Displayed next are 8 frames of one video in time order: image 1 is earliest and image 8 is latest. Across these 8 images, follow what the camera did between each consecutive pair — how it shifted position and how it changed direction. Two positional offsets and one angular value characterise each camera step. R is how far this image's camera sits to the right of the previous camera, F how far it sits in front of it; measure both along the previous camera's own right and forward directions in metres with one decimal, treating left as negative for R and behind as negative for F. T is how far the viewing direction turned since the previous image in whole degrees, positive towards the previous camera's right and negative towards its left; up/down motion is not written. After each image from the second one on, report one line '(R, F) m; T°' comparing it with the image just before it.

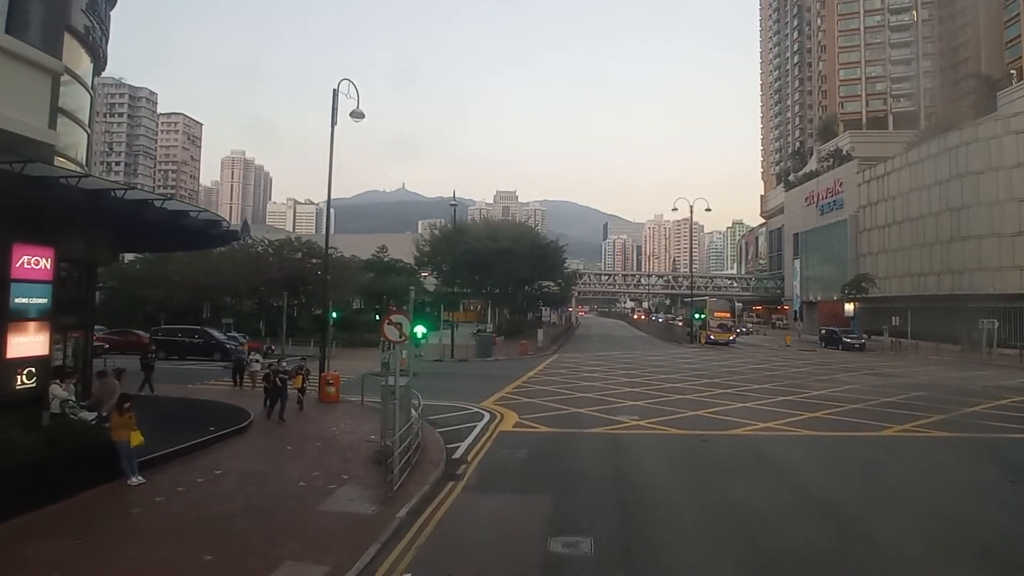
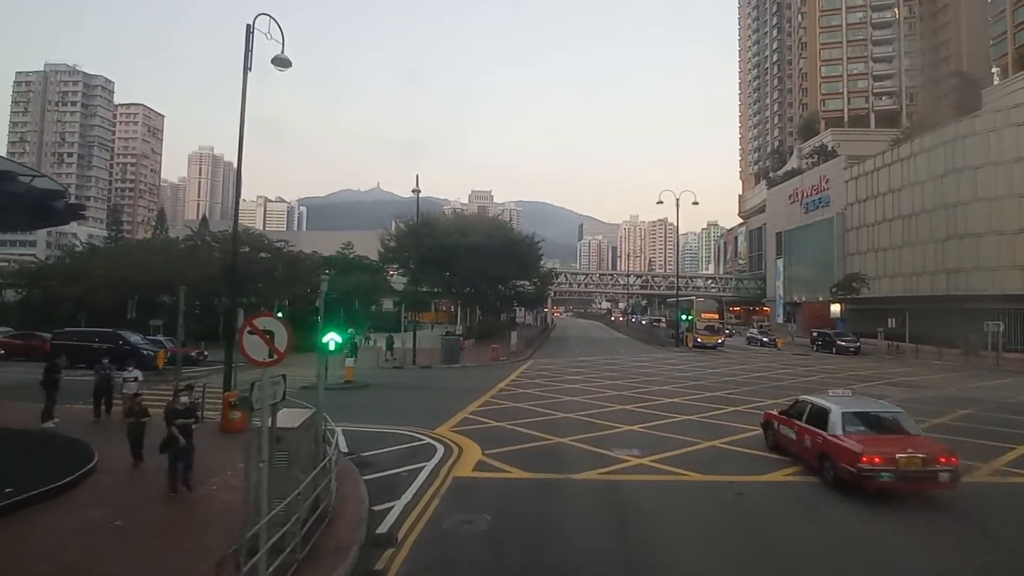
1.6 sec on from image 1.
(+0.3, +4.3) m; +2°
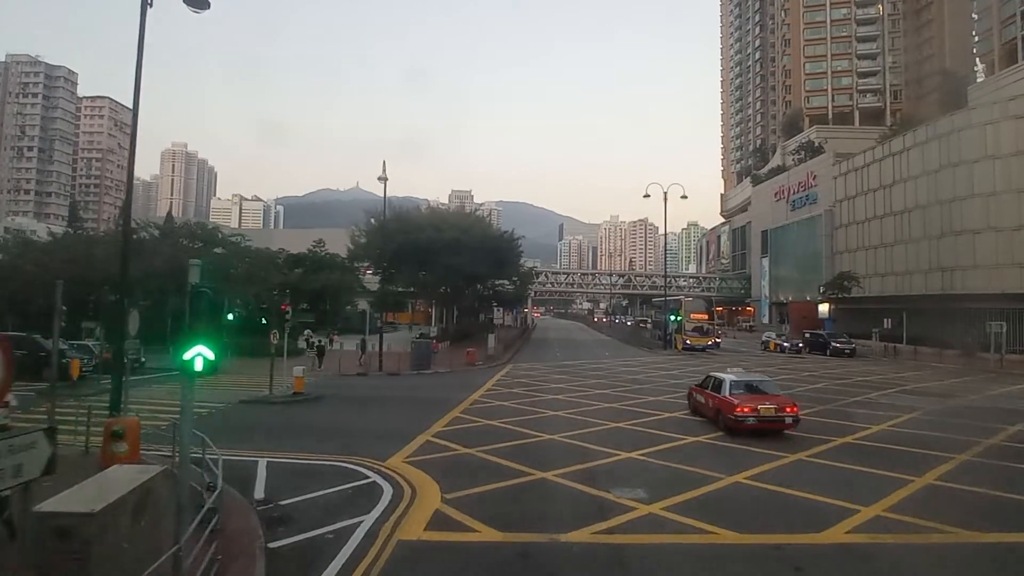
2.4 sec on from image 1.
(+0.2, +3.1) m; +2°
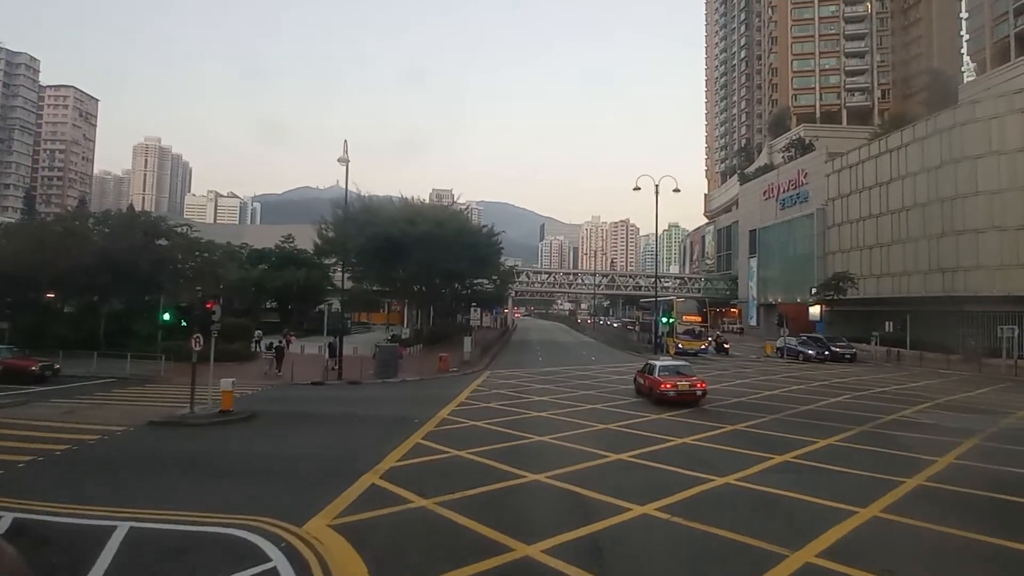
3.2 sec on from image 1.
(+0.1, +3.5) m; +2°
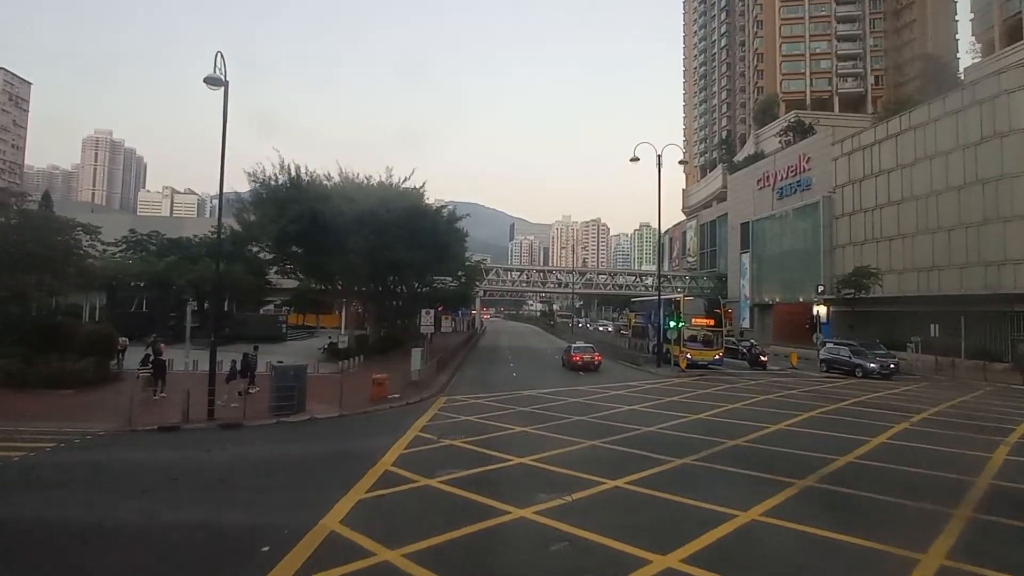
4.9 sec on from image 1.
(+0.2, +8.9) m; +3°
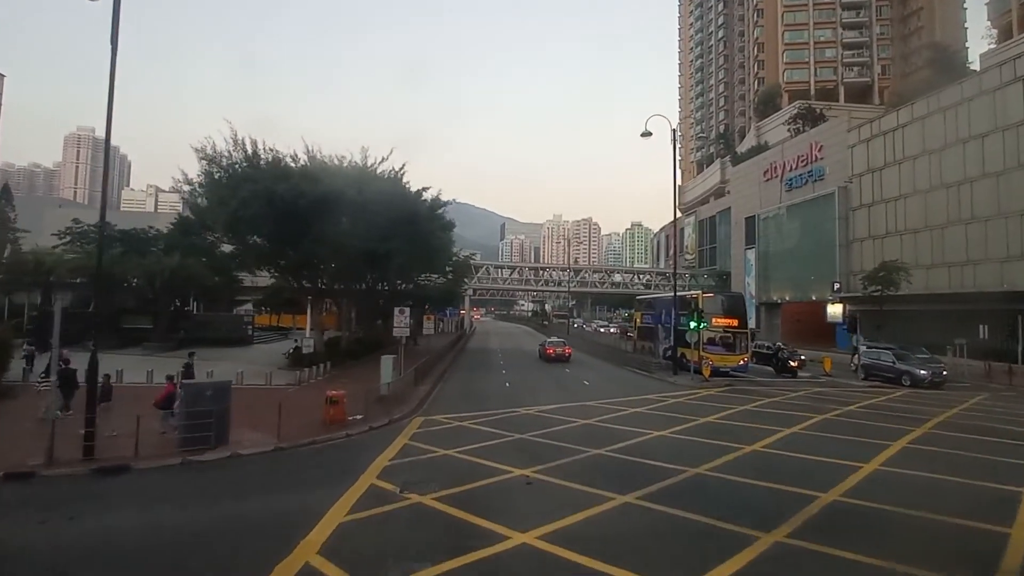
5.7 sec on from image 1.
(-0.1, +4.7) m; +1°
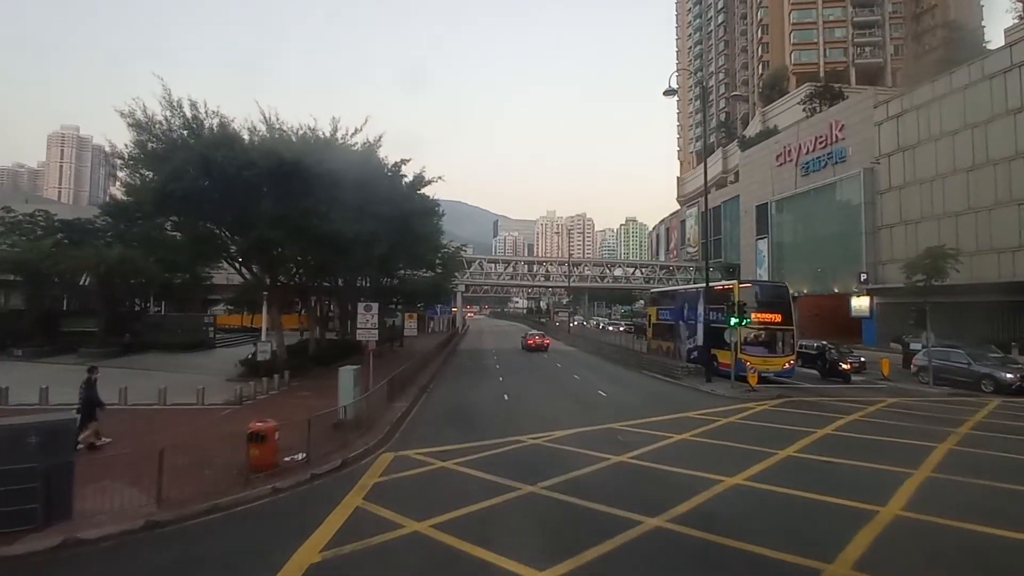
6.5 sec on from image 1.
(-0.2, +5.1) m; +1°
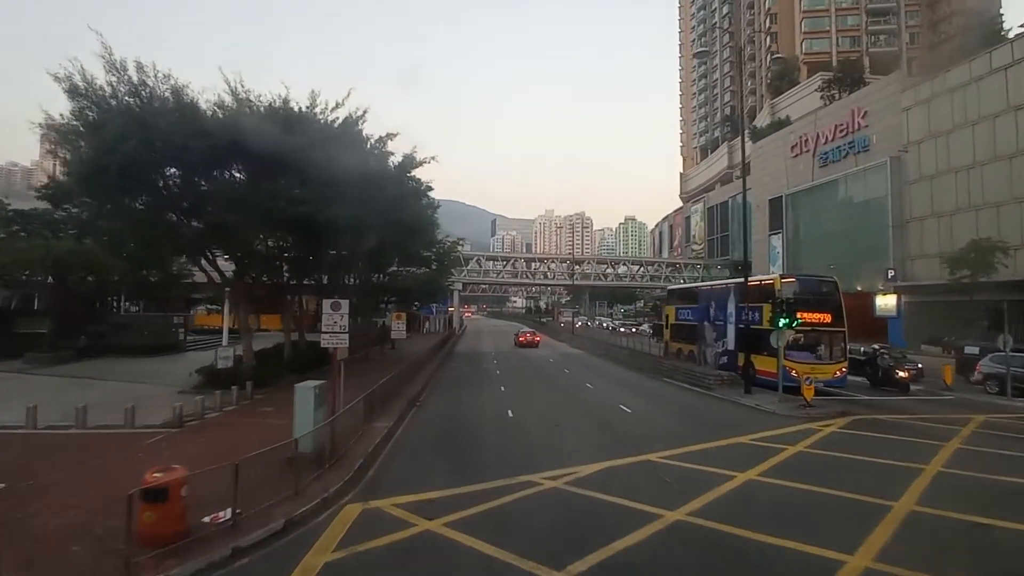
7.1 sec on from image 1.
(-0.2, +3.6) m; 0°
